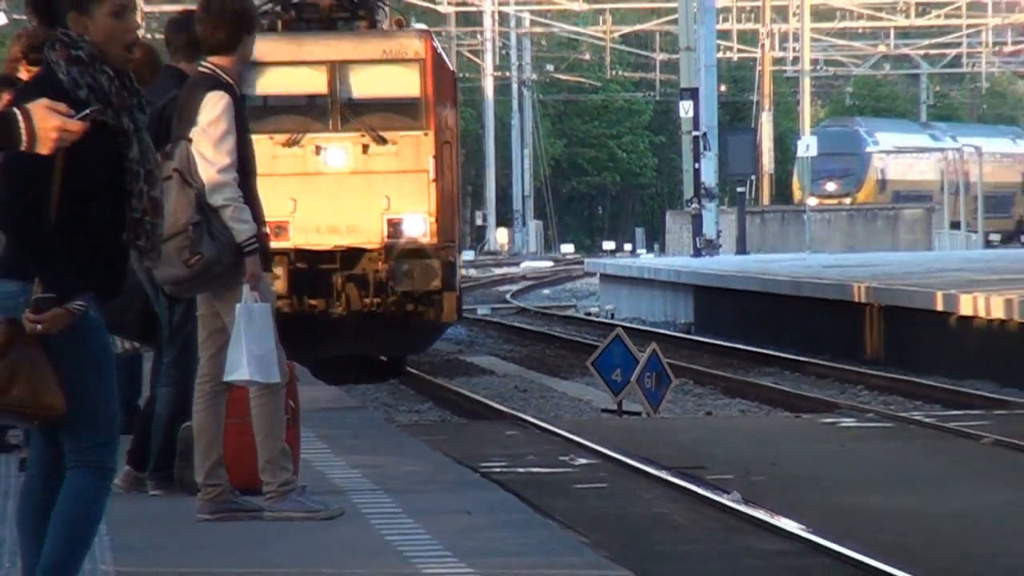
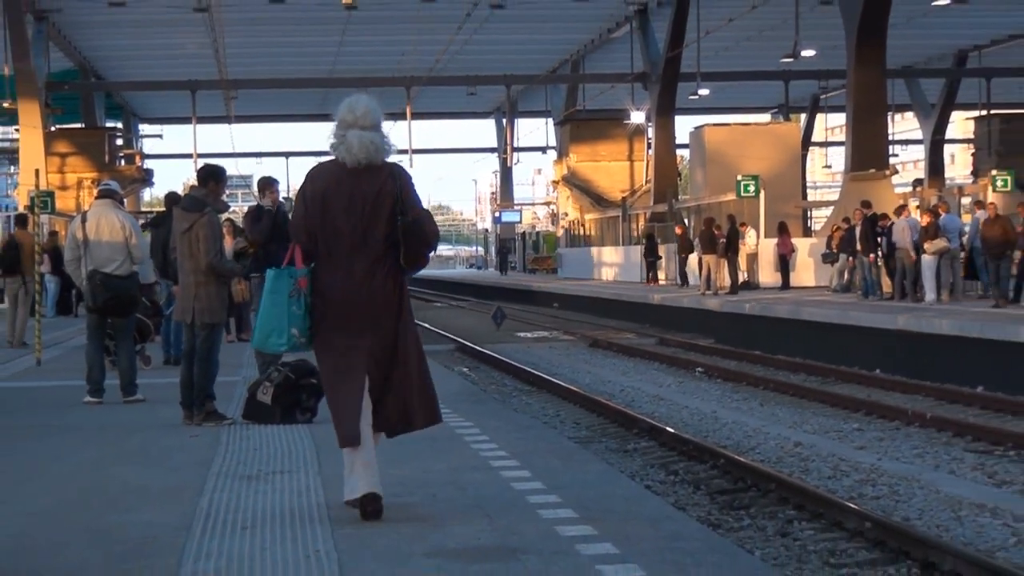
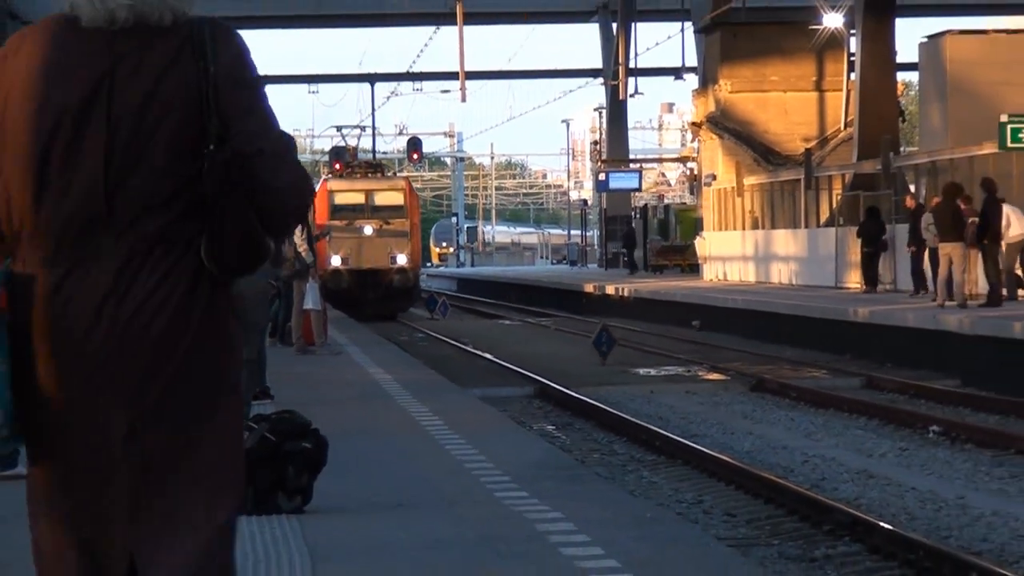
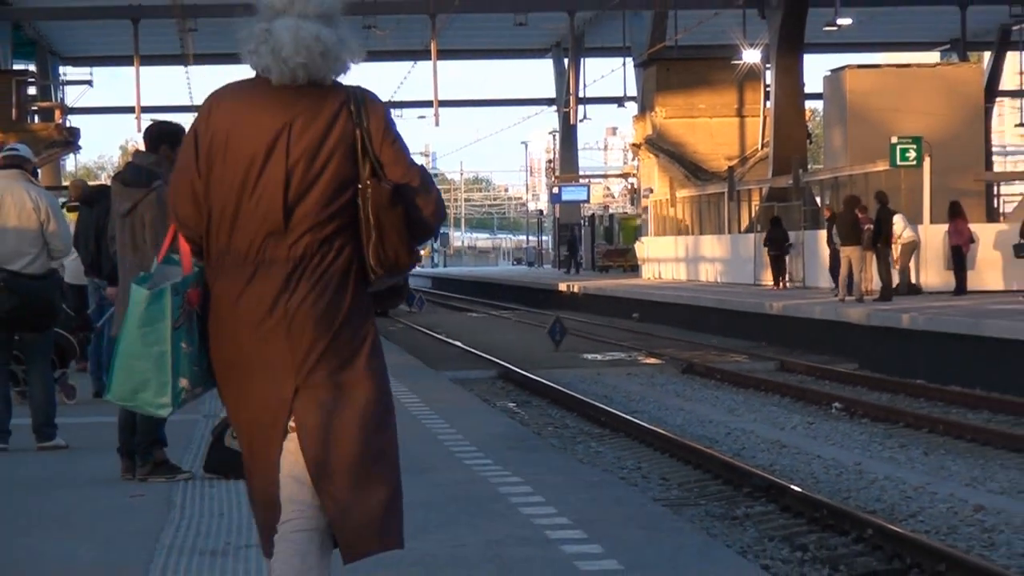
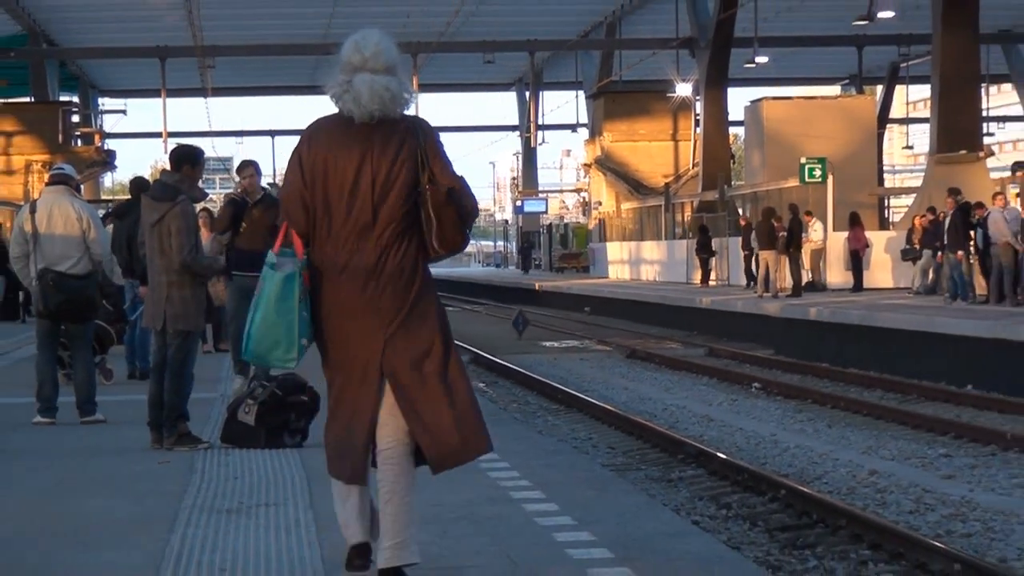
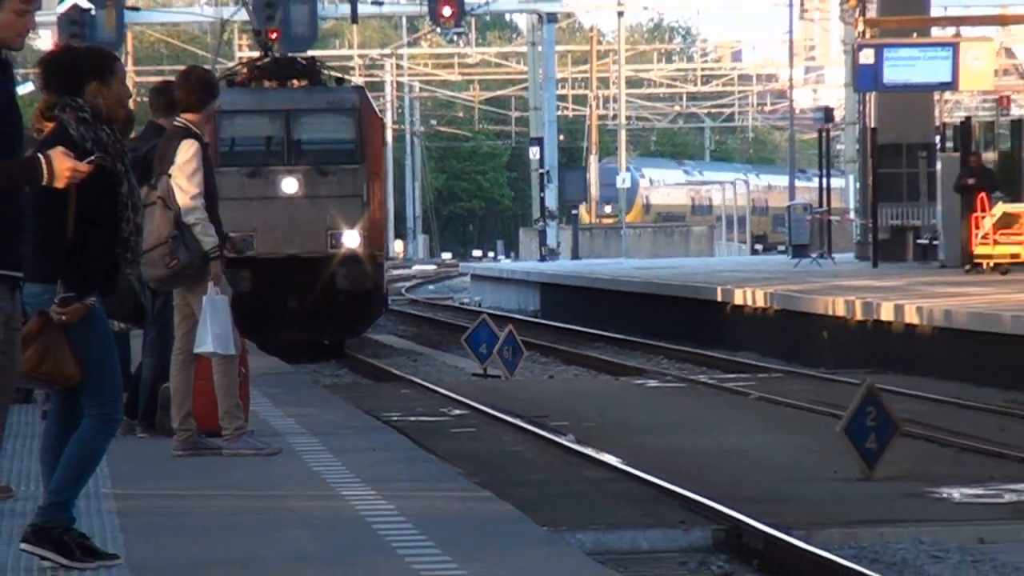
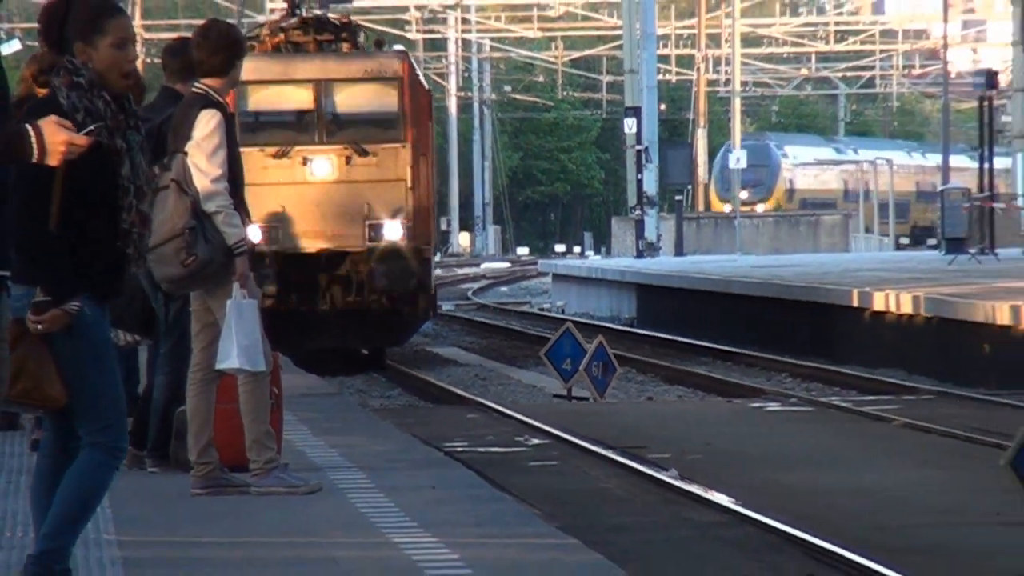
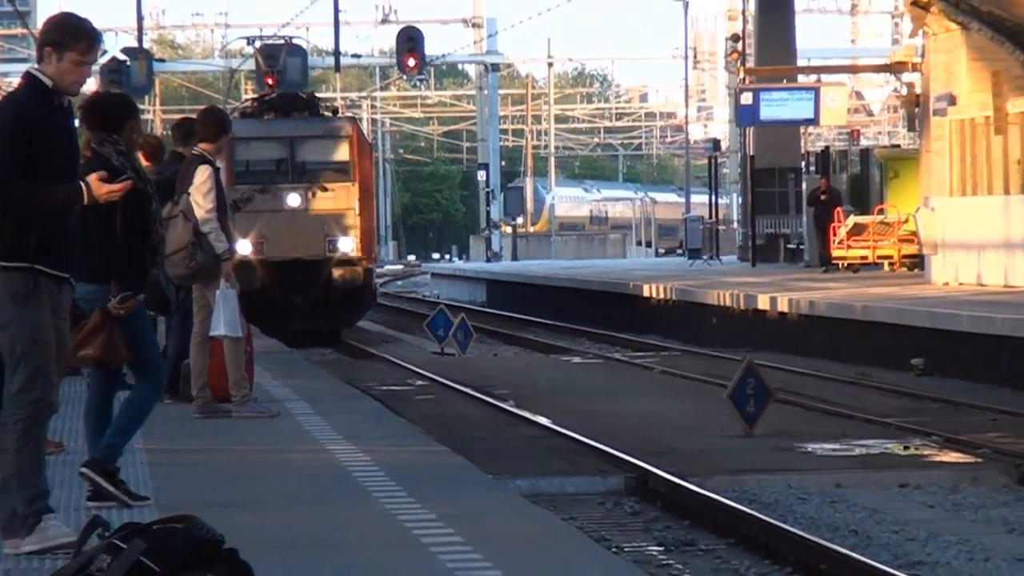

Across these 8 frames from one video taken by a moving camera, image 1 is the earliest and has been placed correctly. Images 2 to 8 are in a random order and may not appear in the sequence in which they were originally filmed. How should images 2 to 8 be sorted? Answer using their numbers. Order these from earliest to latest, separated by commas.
7, 6, 8, 3, 4, 5, 2
